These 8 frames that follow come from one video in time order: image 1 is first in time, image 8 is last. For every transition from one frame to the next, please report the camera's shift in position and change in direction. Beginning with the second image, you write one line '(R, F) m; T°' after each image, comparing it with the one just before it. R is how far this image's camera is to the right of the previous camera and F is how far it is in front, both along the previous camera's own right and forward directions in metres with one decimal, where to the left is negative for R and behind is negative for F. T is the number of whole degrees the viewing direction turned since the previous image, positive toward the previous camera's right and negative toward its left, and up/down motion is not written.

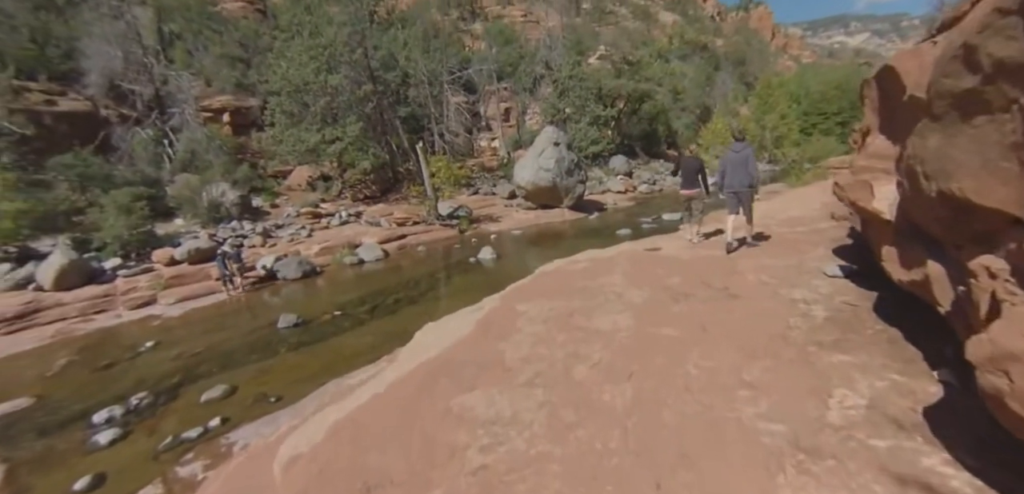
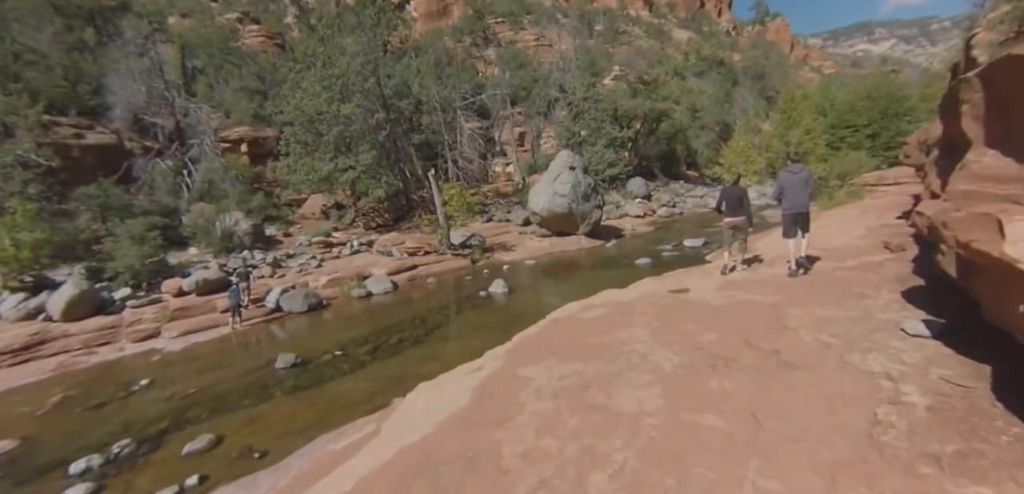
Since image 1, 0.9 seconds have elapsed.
(+0.1, +0.6) m; -2°
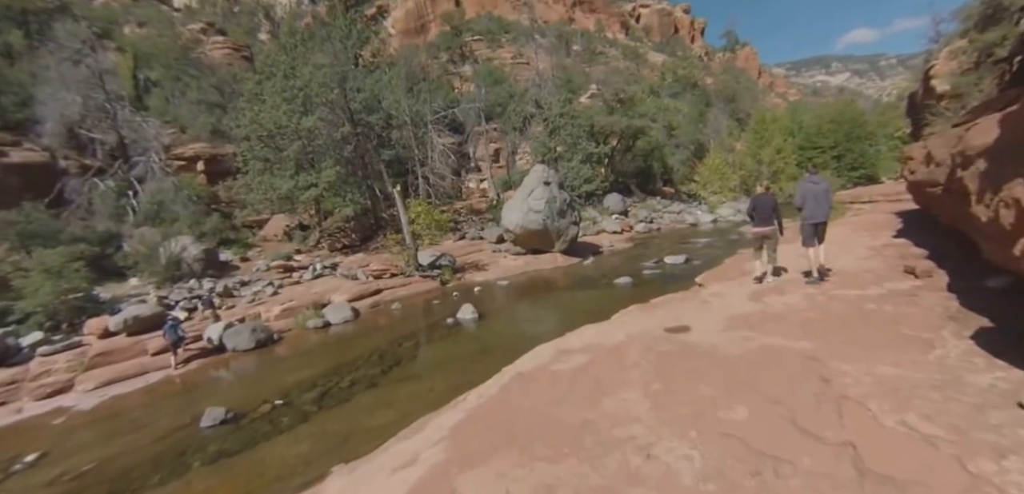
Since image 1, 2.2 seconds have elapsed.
(+0.2, +1.0) m; +3°
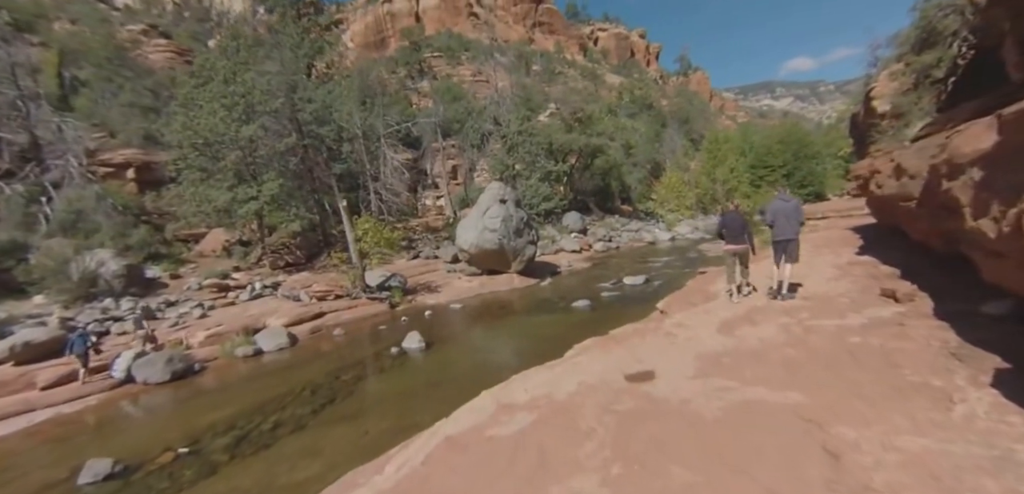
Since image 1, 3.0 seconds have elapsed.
(+0.3, +0.7) m; +5°
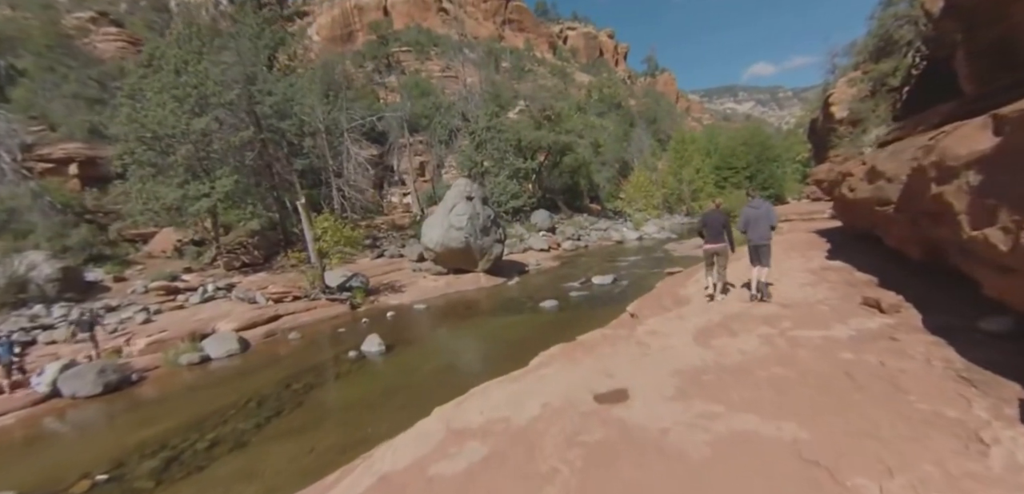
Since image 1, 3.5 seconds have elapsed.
(+0.2, +0.5) m; +4°
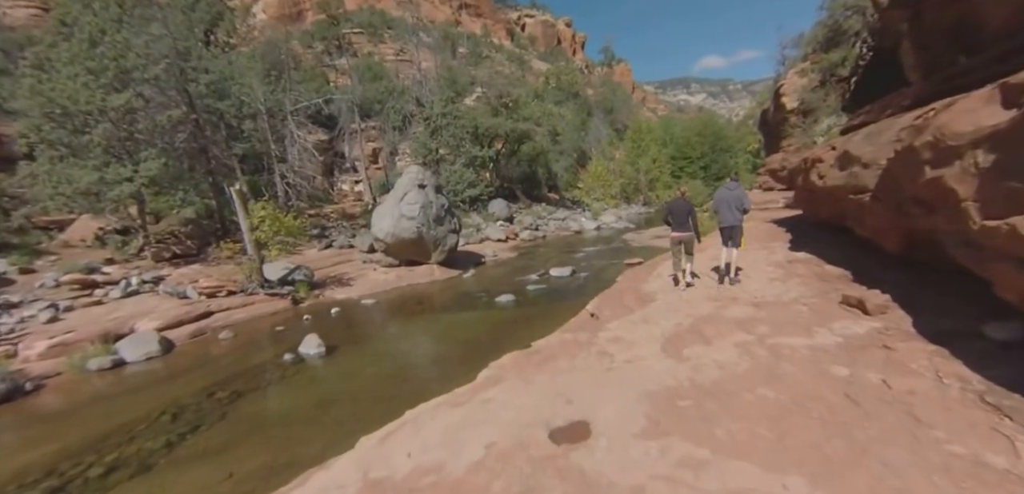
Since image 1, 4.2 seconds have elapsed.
(+0.1, +0.7) m; +6°
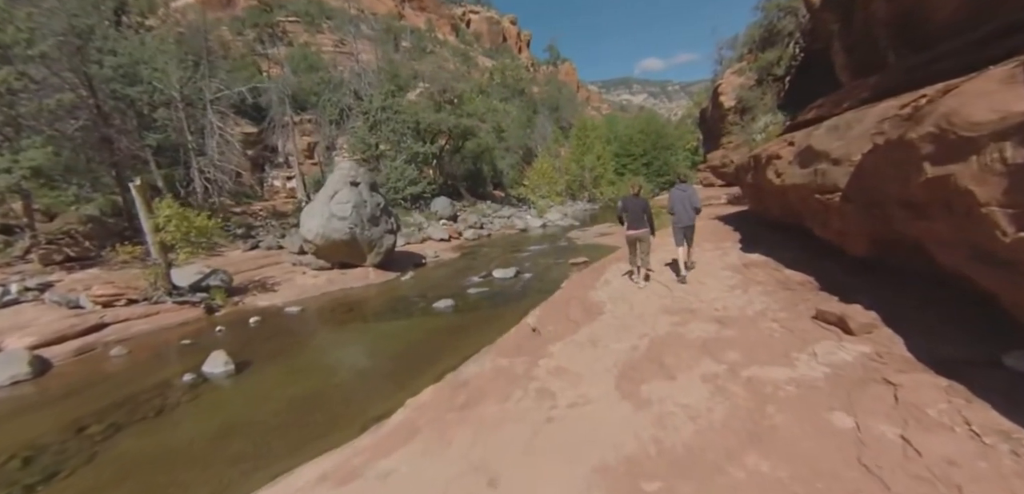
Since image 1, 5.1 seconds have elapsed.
(+0.2, +0.8) m; +7°
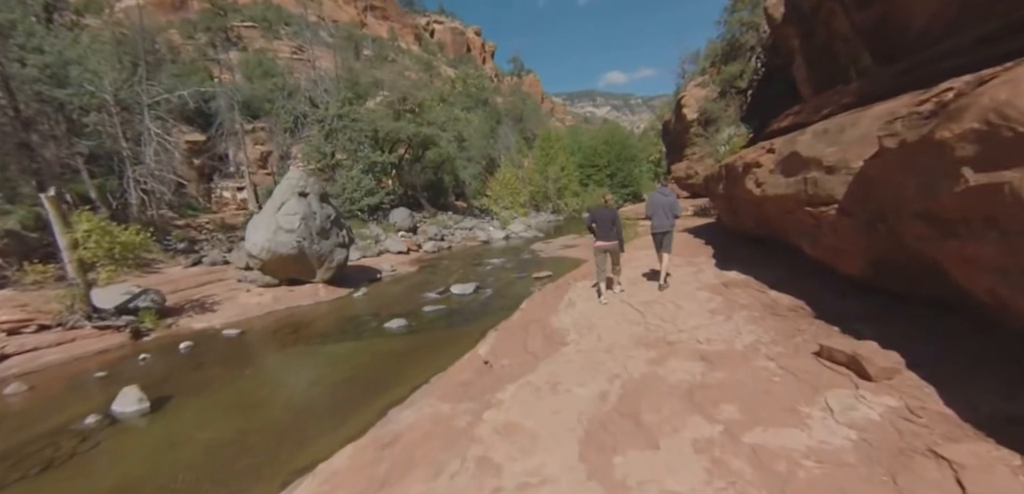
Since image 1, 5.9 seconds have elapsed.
(+0.2, +0.7) m; +4°
